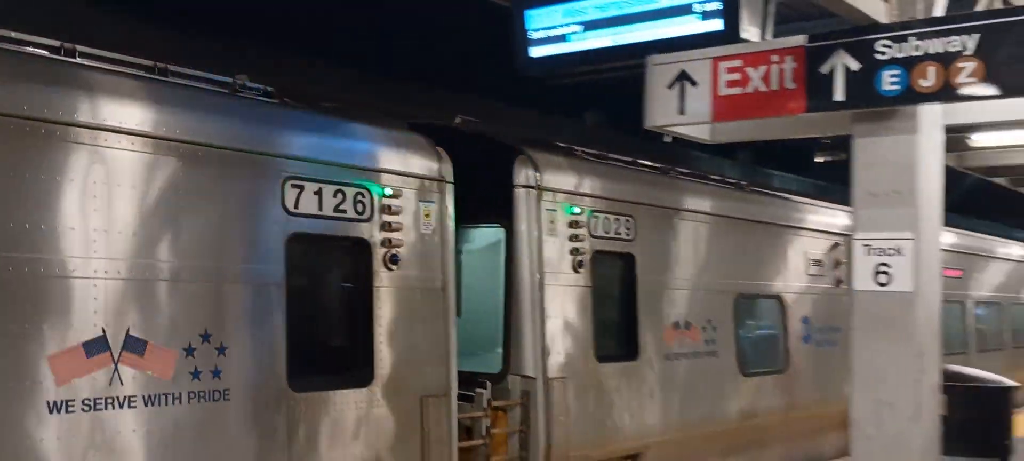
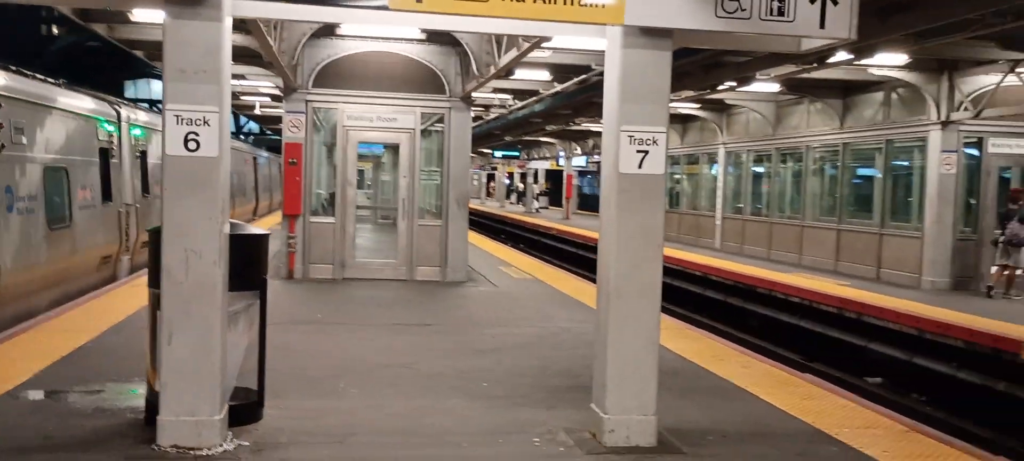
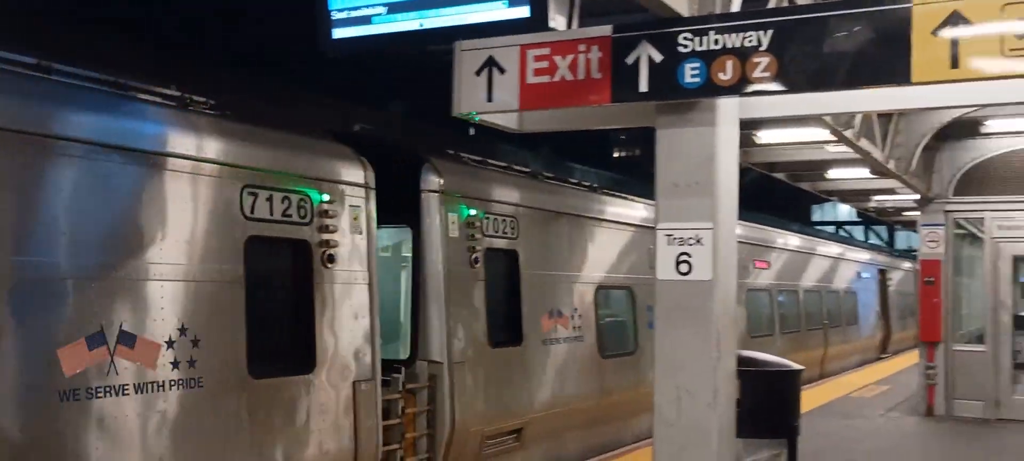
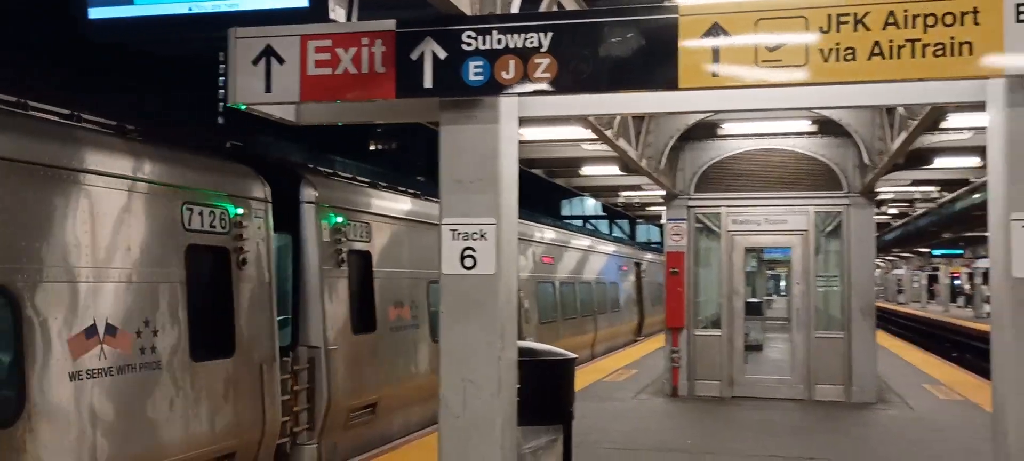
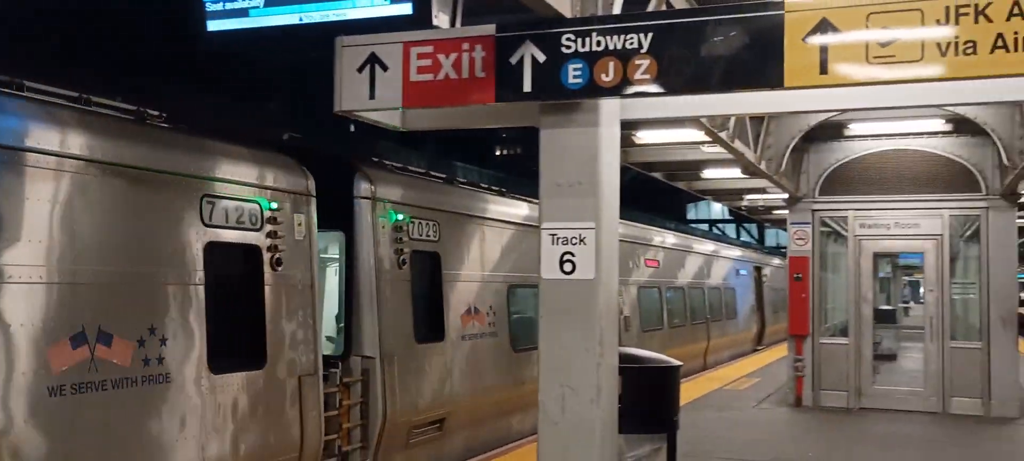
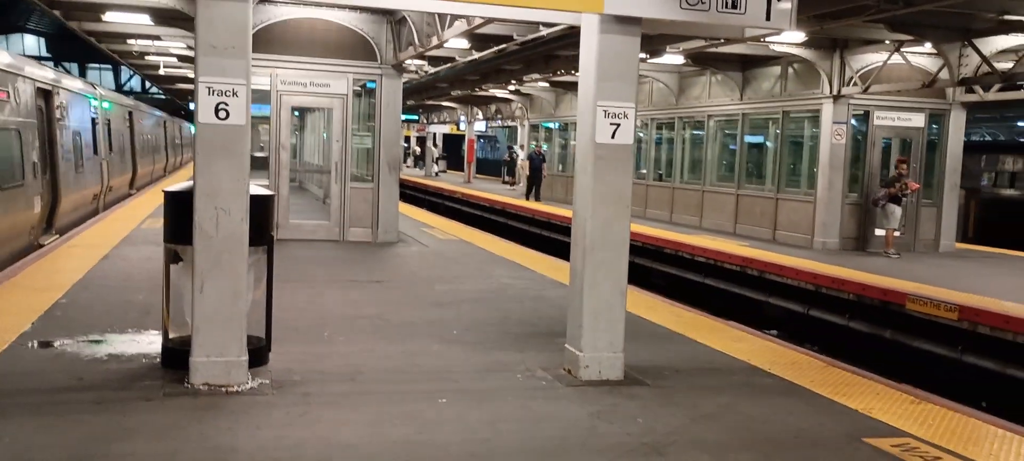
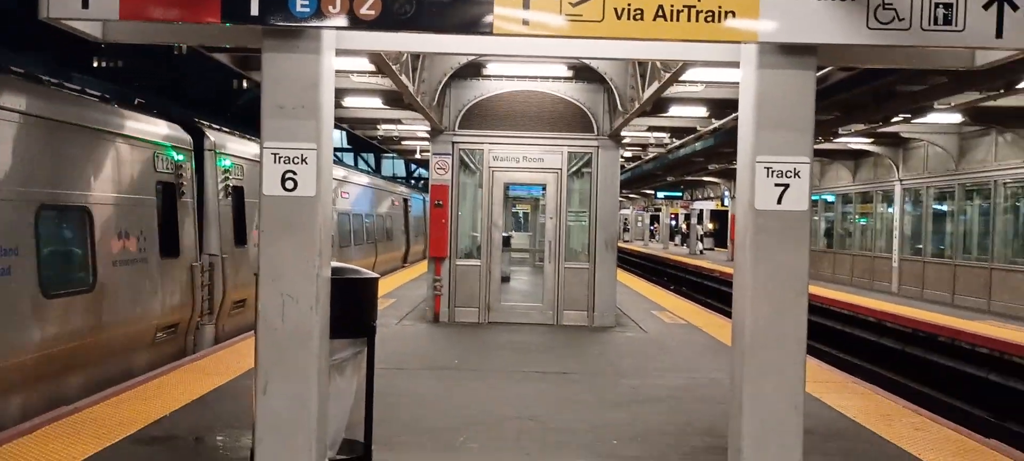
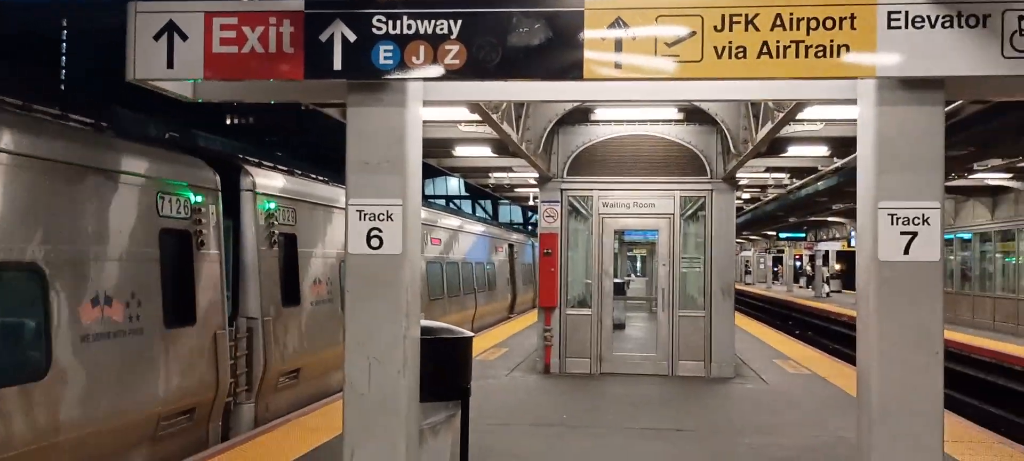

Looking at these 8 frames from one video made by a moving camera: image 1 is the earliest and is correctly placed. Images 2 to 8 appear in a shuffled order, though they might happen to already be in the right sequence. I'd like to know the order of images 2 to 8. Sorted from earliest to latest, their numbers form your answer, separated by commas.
3, 5, 4, 8, 7, 2, 6
